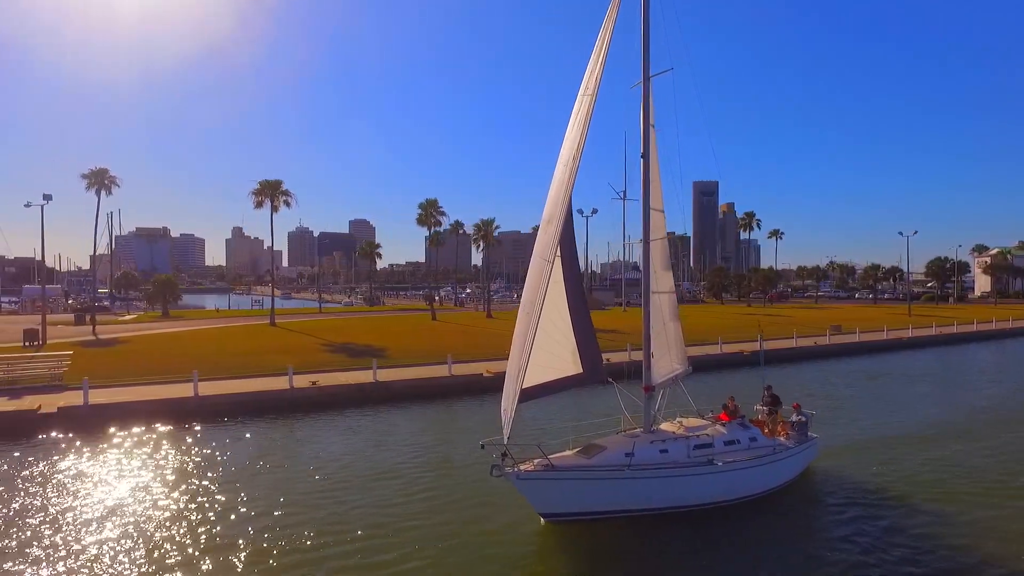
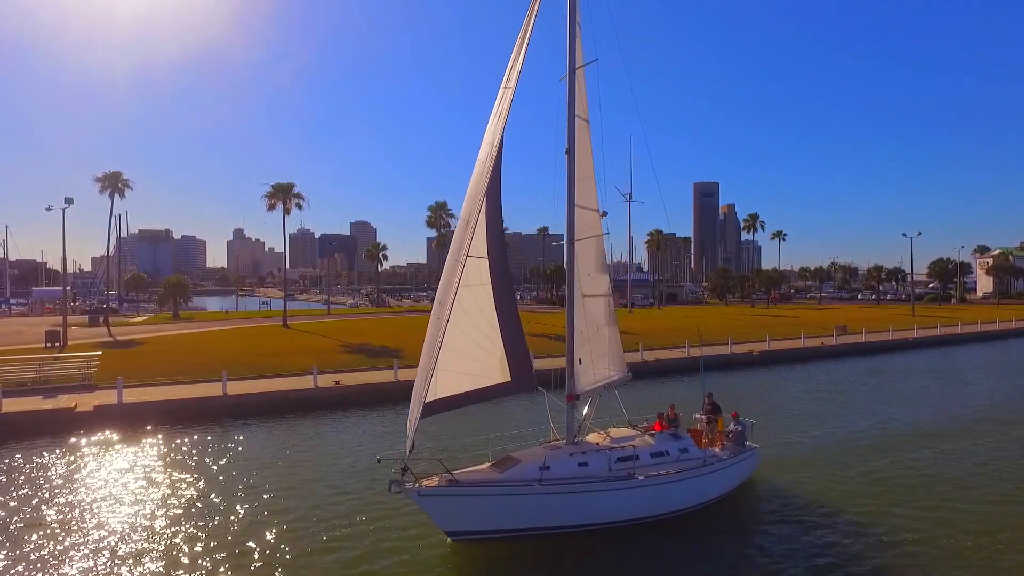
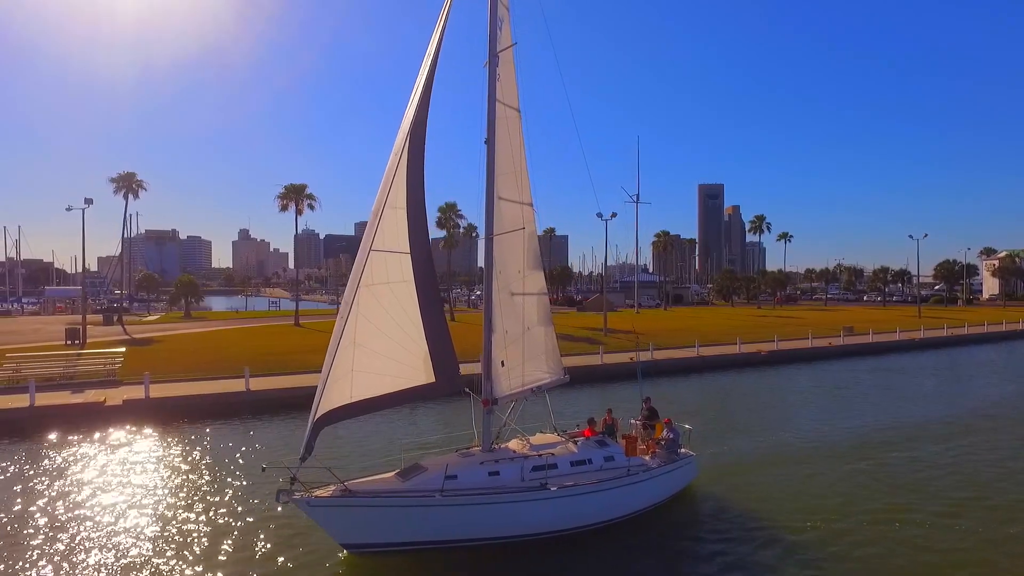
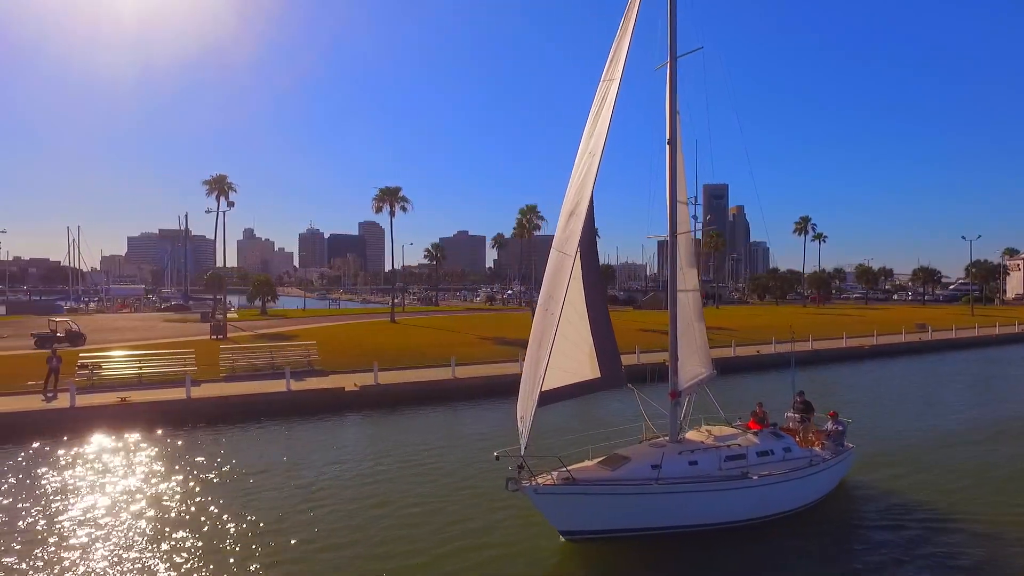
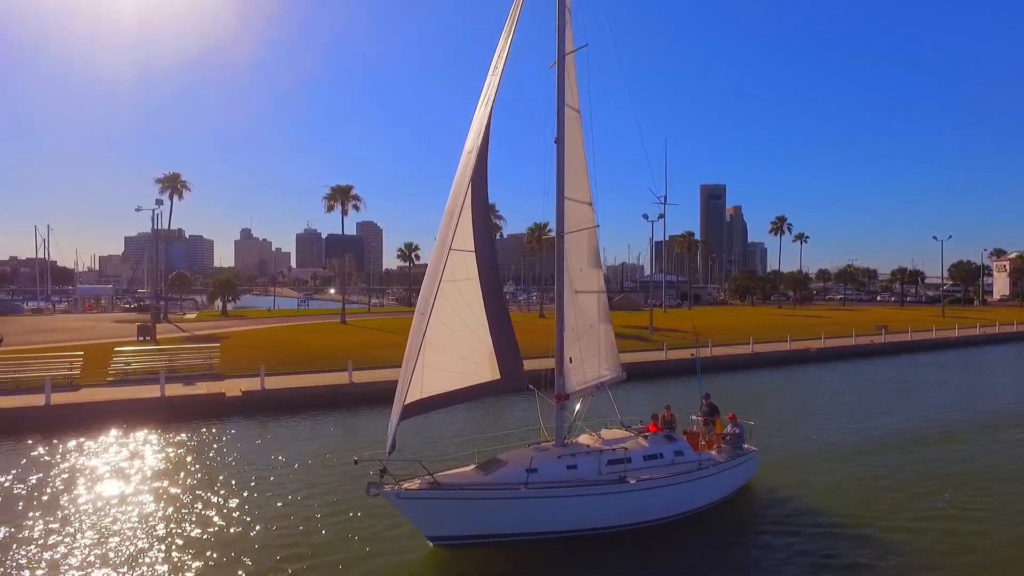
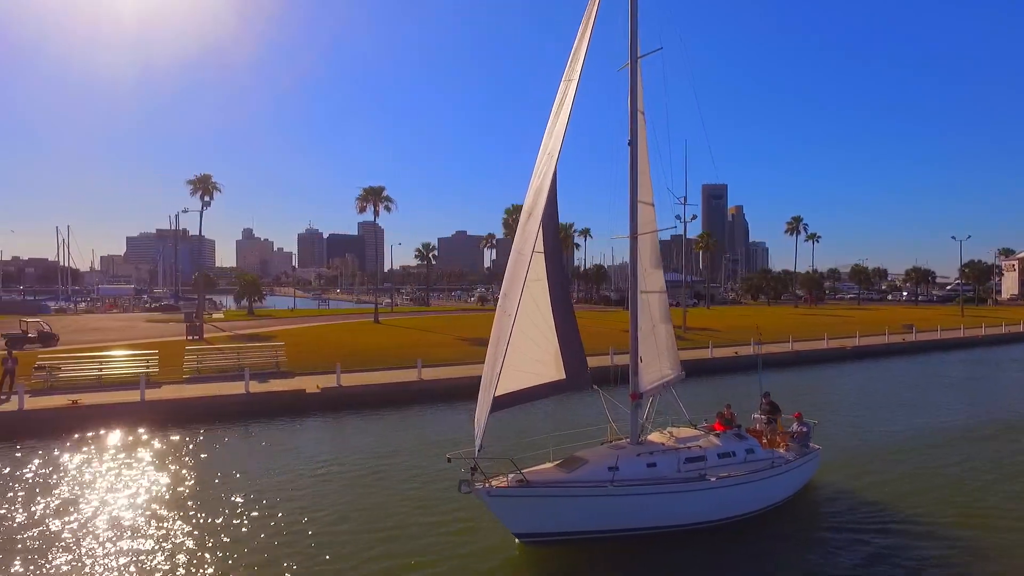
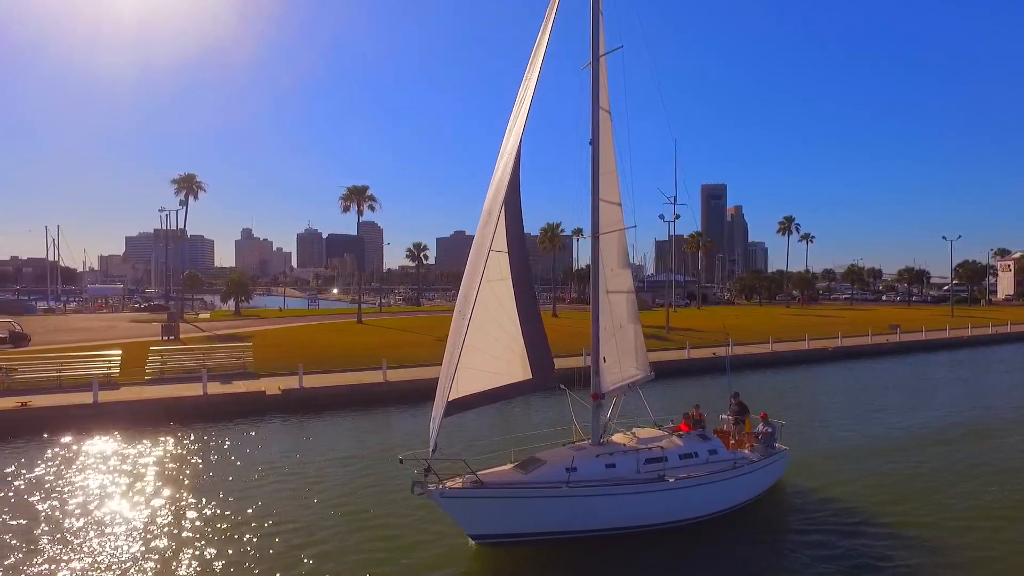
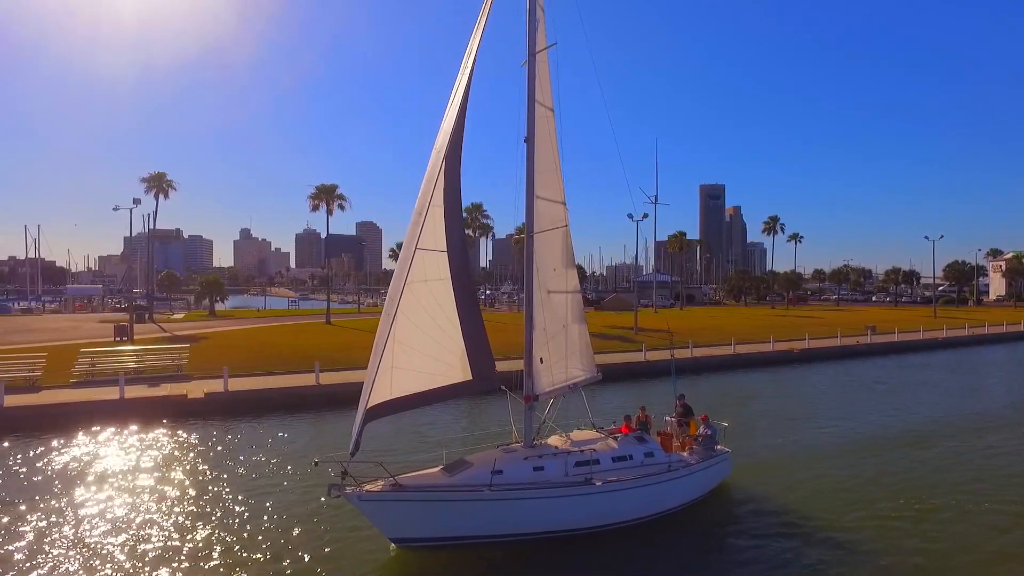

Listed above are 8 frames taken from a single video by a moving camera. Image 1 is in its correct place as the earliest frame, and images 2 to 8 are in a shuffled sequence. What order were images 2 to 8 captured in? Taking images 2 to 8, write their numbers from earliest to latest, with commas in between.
2, 3, 8, 5, 7, 6, 4
